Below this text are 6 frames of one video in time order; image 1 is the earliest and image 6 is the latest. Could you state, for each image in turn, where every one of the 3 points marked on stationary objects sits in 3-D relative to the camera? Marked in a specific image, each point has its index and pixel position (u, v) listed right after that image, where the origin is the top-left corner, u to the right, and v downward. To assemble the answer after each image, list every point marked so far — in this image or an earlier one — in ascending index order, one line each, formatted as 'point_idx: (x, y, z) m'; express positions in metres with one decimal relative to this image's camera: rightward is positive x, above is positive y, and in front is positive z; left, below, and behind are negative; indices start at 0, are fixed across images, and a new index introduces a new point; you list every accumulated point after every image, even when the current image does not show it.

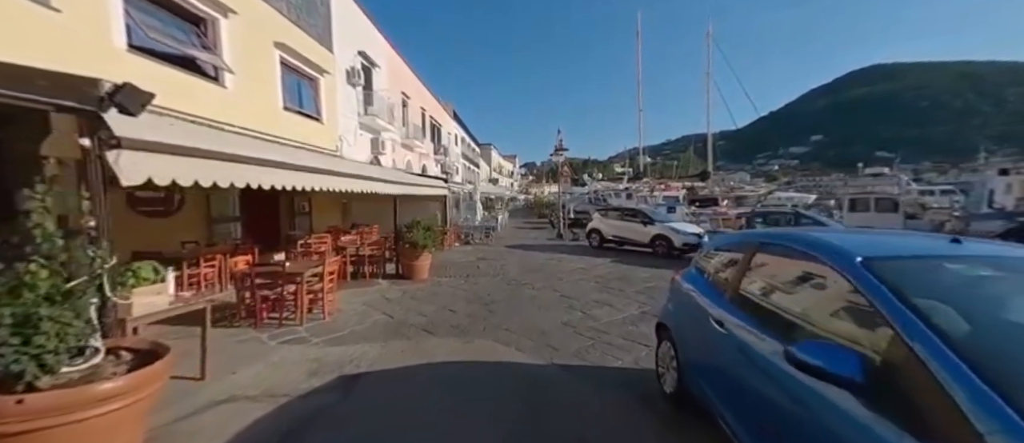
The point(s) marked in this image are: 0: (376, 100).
0: (-6.5, +5.8, +16.9) m
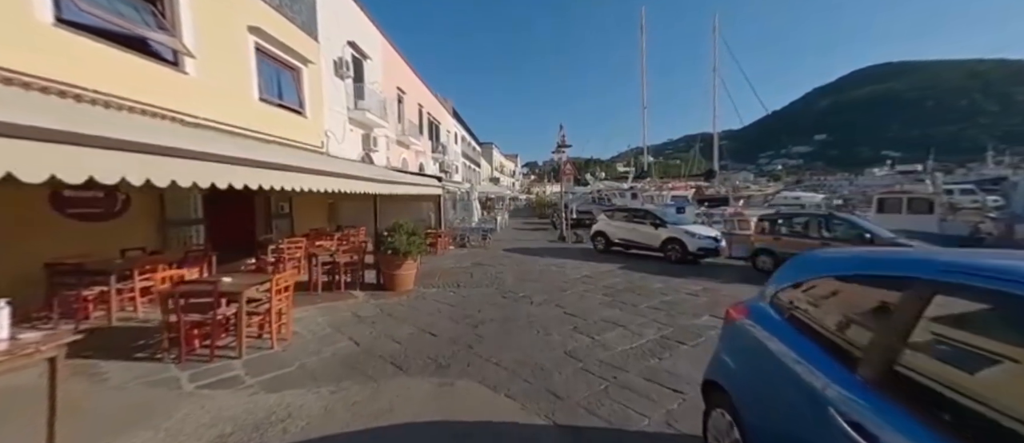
0: (-6.5, +5.7, +16.0) m
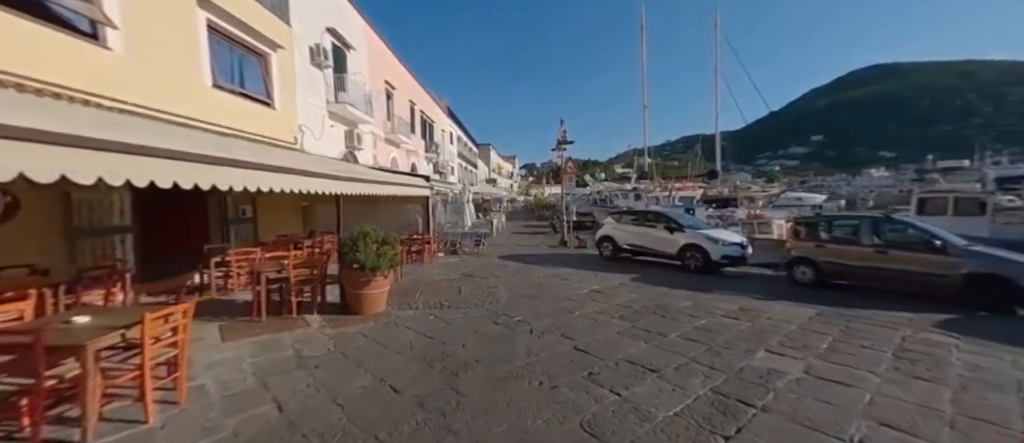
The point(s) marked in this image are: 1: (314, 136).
0: (-6.7, +5.5, +14.6) m
1: (-7.0, +3.0, +12.5) m
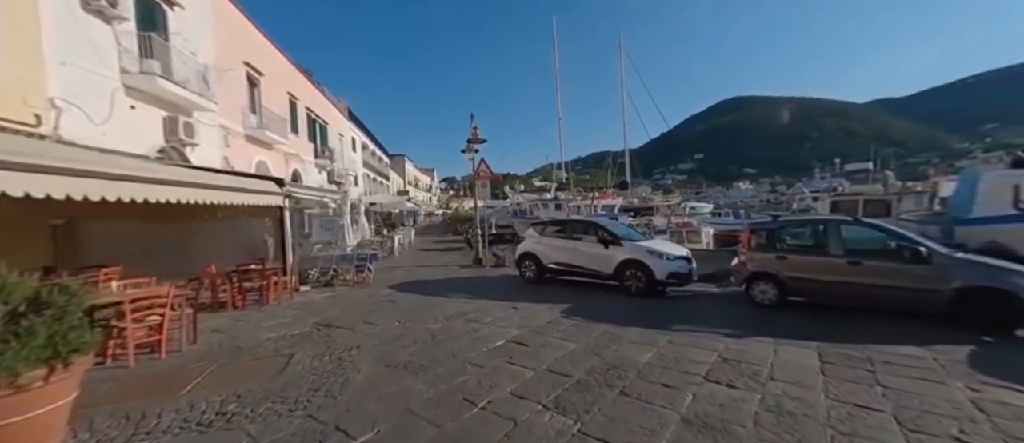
0: (-10.0, +4.8, +10.4) m
1: (-9.8, +2.4, +8.2) m
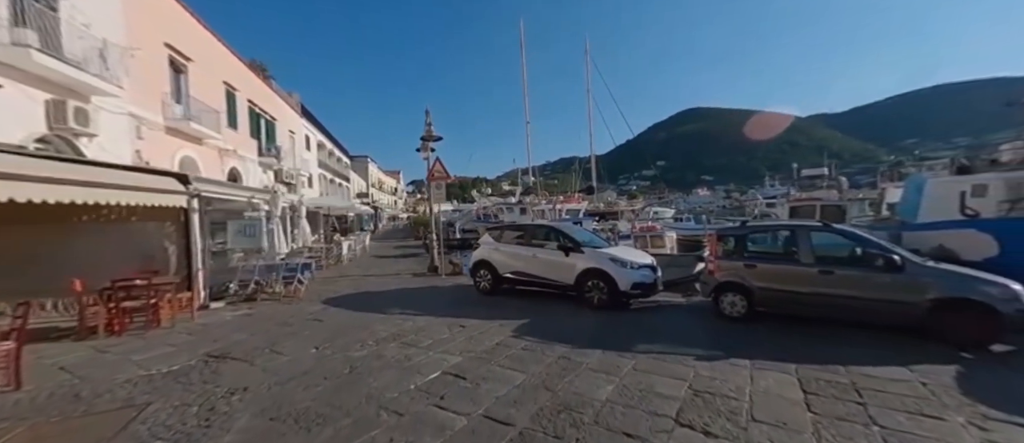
0: (-11.1, +4.7, +8.7) m
1: (-10.8, +2.3, +6.5) m
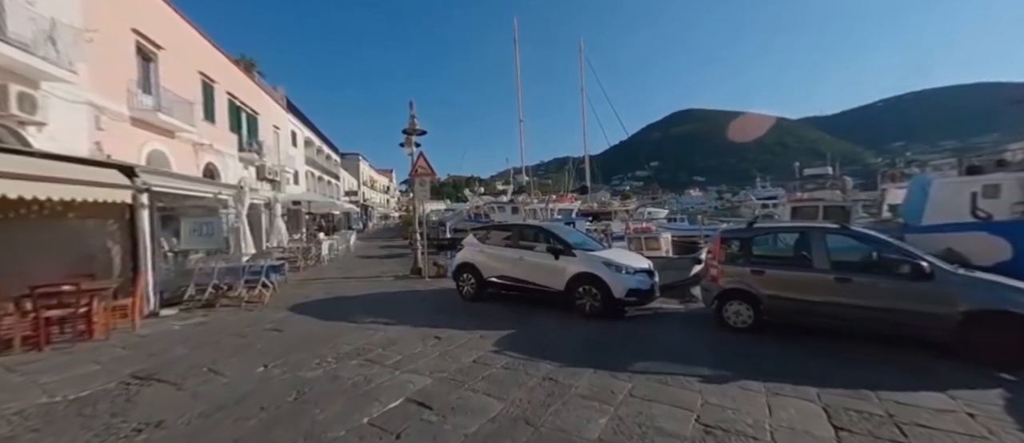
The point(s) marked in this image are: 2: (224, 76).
0: (-11.4, +4.8, +7.9) m
1: (-11.0, +2.4, +5.7) m
2: (-15.5, +7.8, +19.0) m
